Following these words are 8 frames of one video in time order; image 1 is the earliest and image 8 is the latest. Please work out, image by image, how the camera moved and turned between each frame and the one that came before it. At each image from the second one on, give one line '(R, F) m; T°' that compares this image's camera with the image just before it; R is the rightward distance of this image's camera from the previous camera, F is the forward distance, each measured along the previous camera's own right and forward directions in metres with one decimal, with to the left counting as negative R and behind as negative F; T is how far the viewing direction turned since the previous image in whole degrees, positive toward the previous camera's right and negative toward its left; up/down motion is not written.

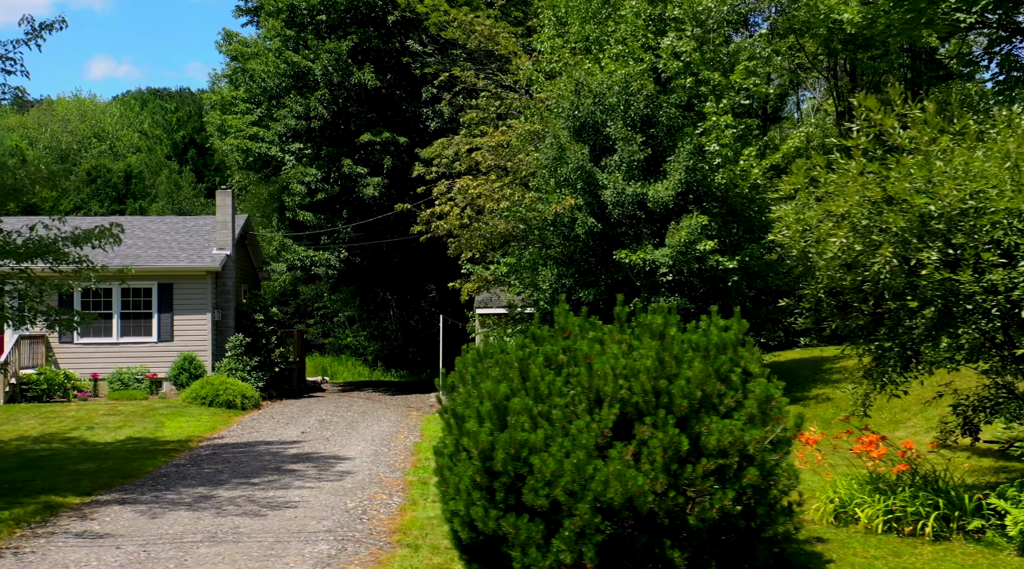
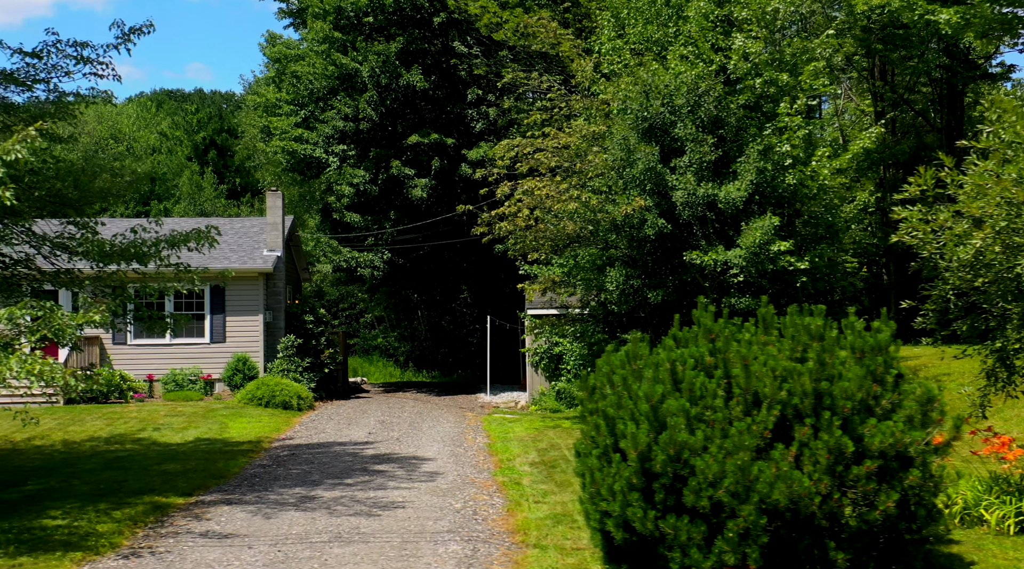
(-0.9, -0.1) m; -1°
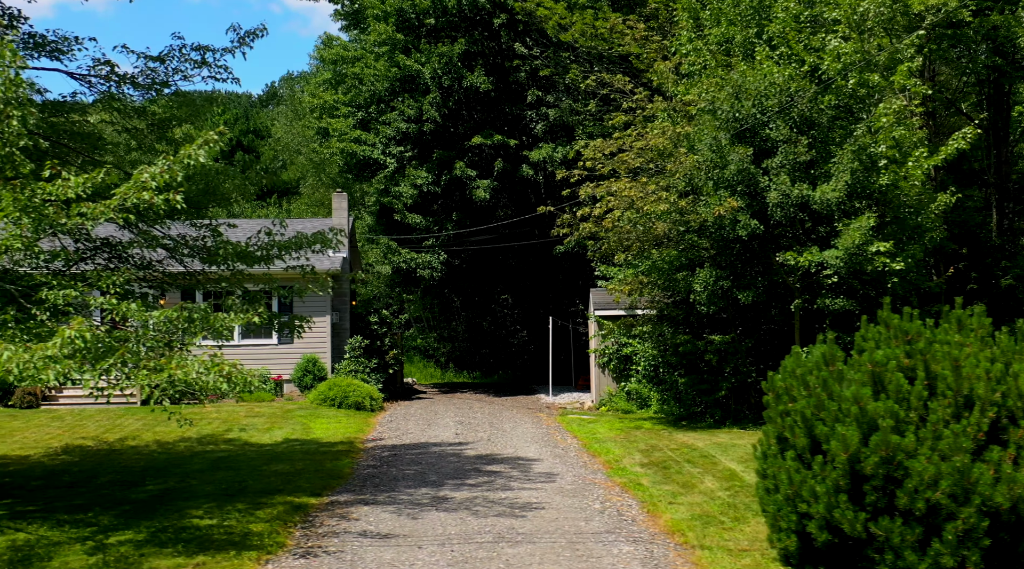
(-1.2, 0.0) m; -1°
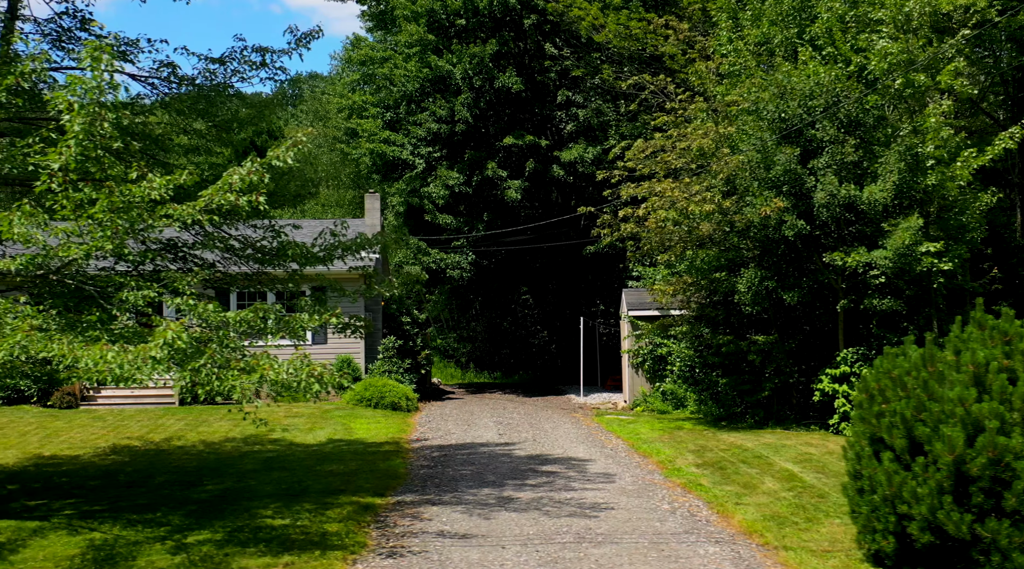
(-0.6, 0.0) m; 0°
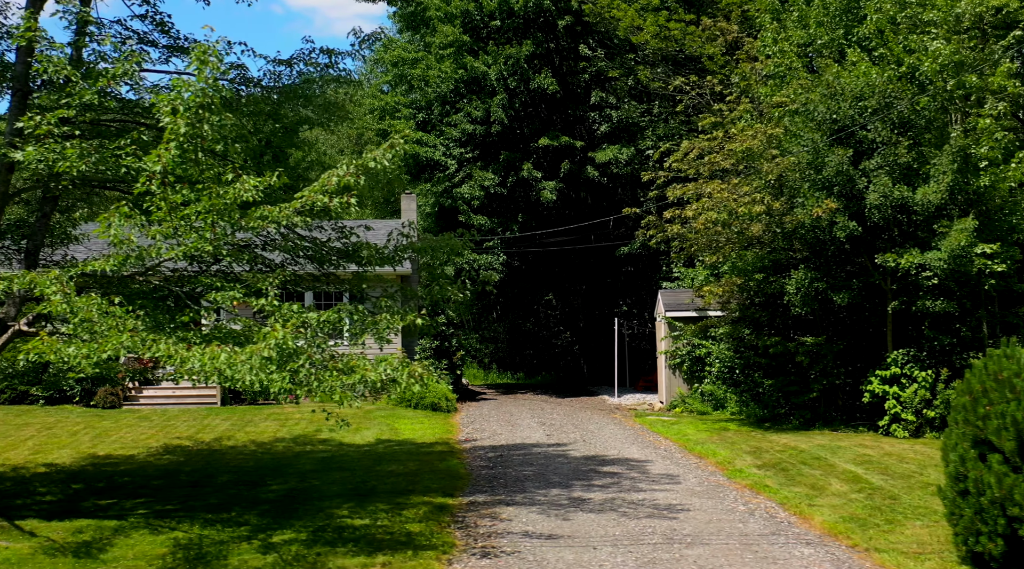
(-0.7, 0.0) m; -1°
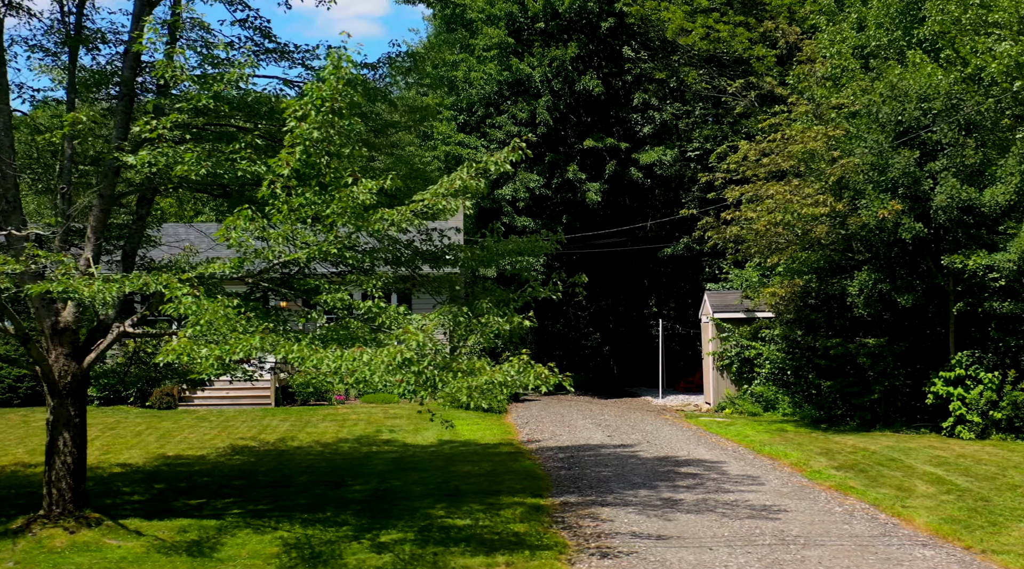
(-0.8, -0.1) m; -1°
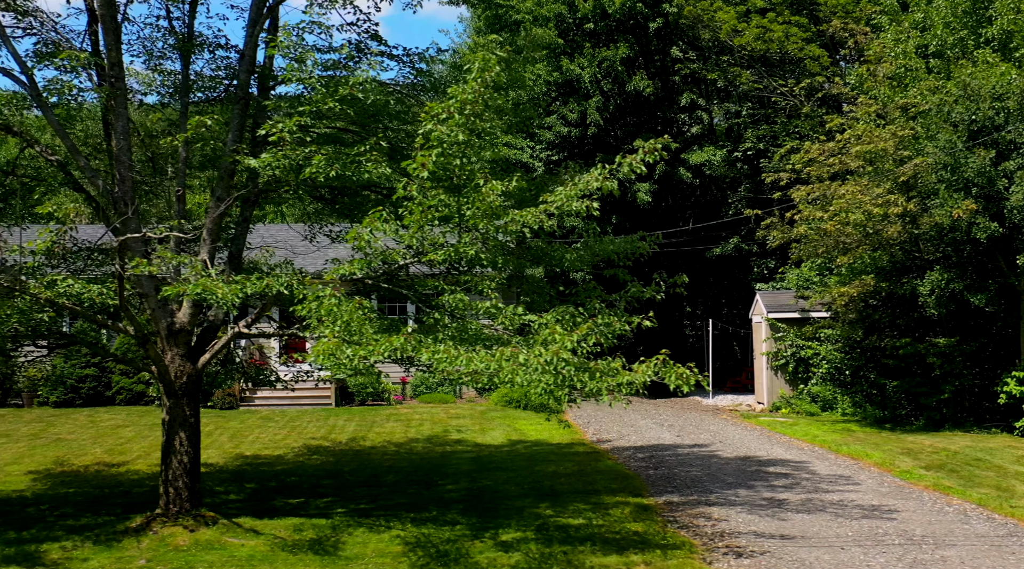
(-1.0, -0.1) m; -1°
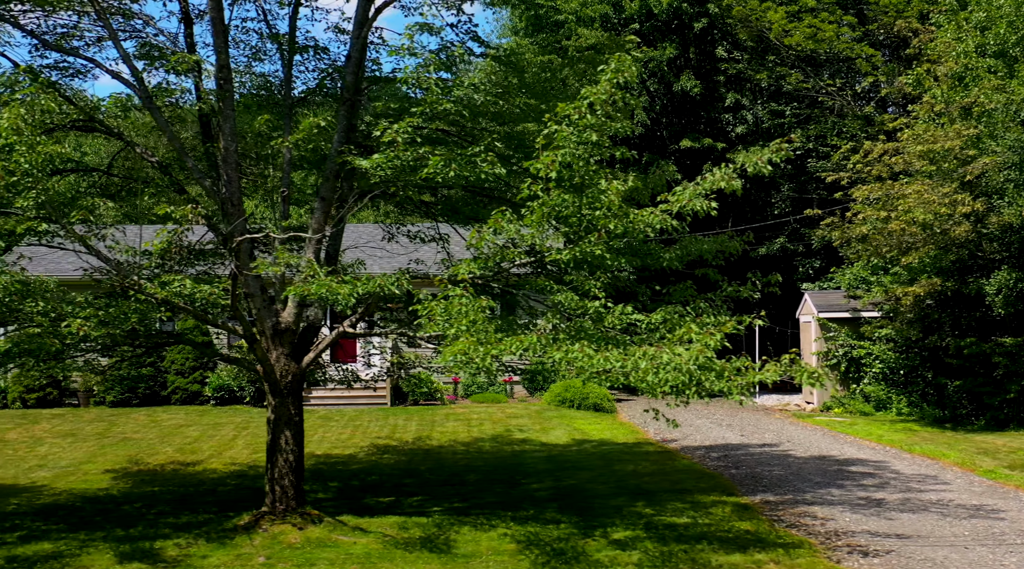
(-0.9, -0.1) m; -1°
